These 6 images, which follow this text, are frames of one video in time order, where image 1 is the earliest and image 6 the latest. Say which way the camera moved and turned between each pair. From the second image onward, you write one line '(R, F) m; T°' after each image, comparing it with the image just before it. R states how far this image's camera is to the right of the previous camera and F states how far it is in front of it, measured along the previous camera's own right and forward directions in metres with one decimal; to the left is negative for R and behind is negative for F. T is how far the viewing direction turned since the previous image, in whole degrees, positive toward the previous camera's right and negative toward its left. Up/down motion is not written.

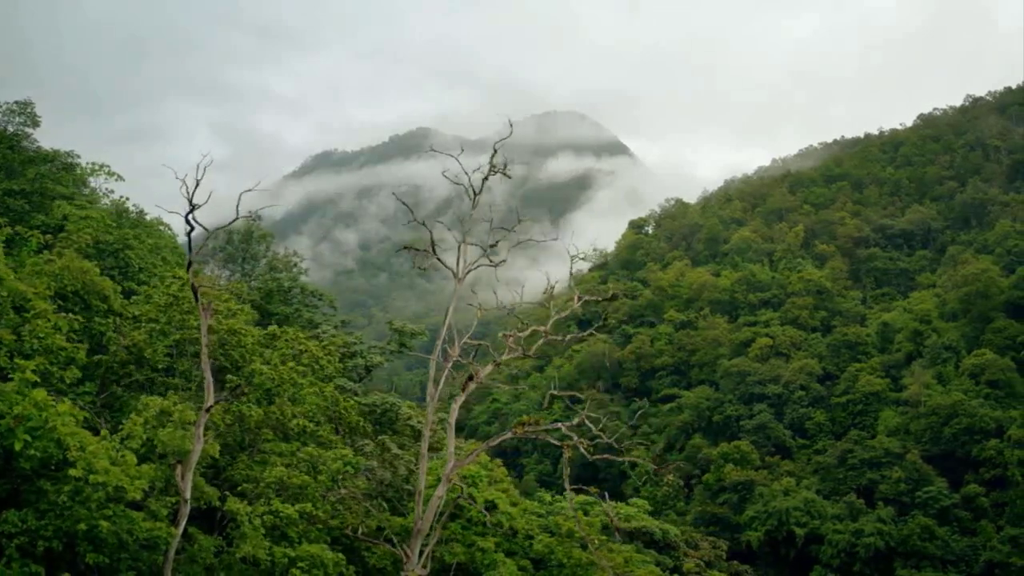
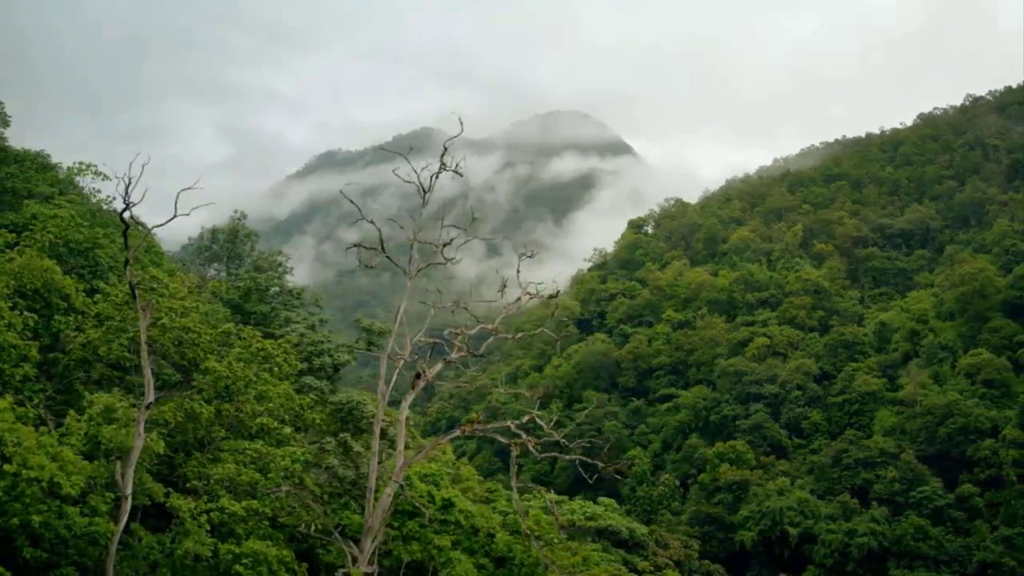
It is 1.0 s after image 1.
(+0.4, 0.0) m; 0°
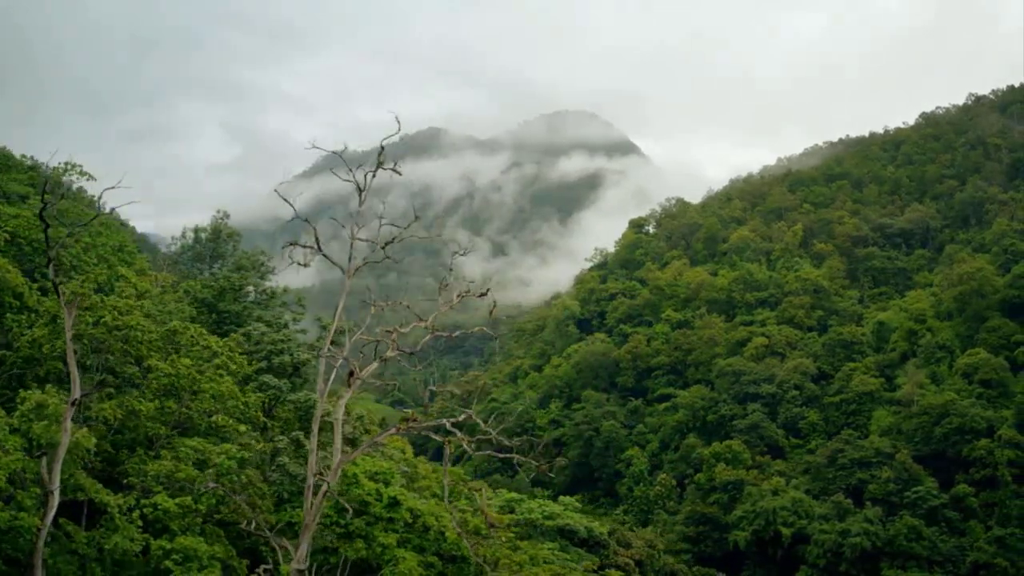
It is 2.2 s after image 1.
(+0.6, 0.0) m; 0°
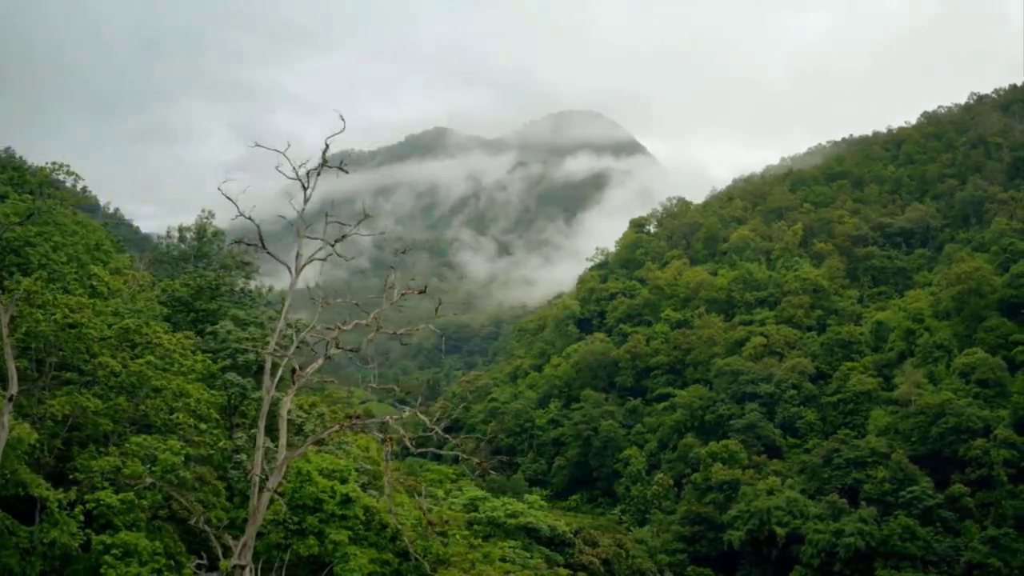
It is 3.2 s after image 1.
(+0.5, 0.0) m; 0°
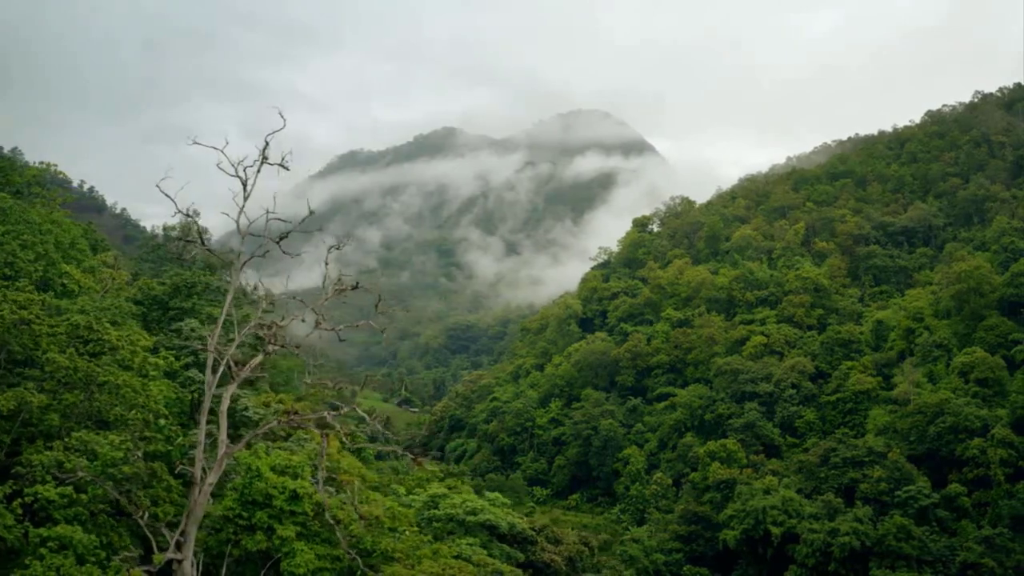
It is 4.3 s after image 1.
(+0.6, 0.0) m; -1°
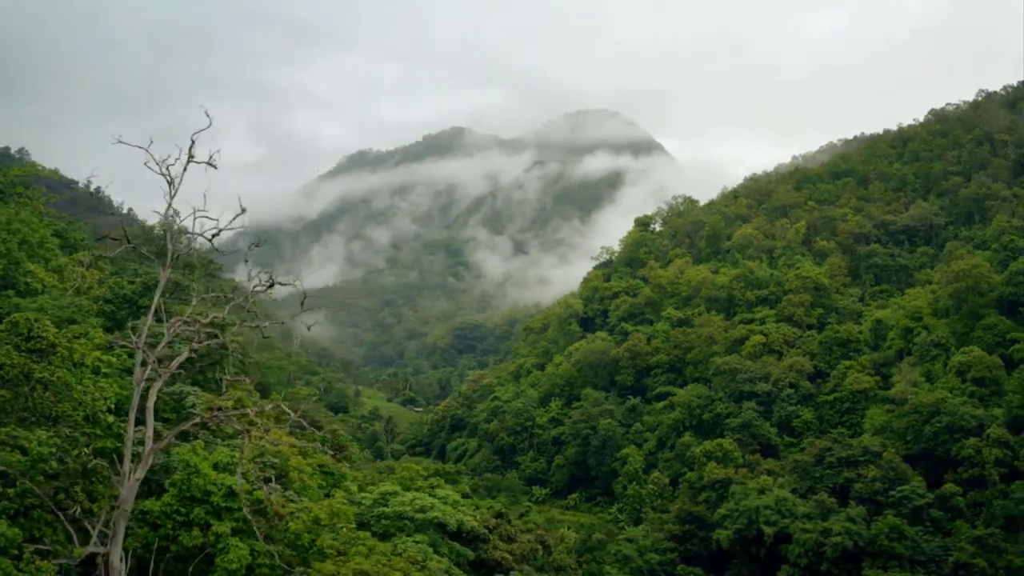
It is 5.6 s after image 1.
(+0.7, 0.0) m; -1°
